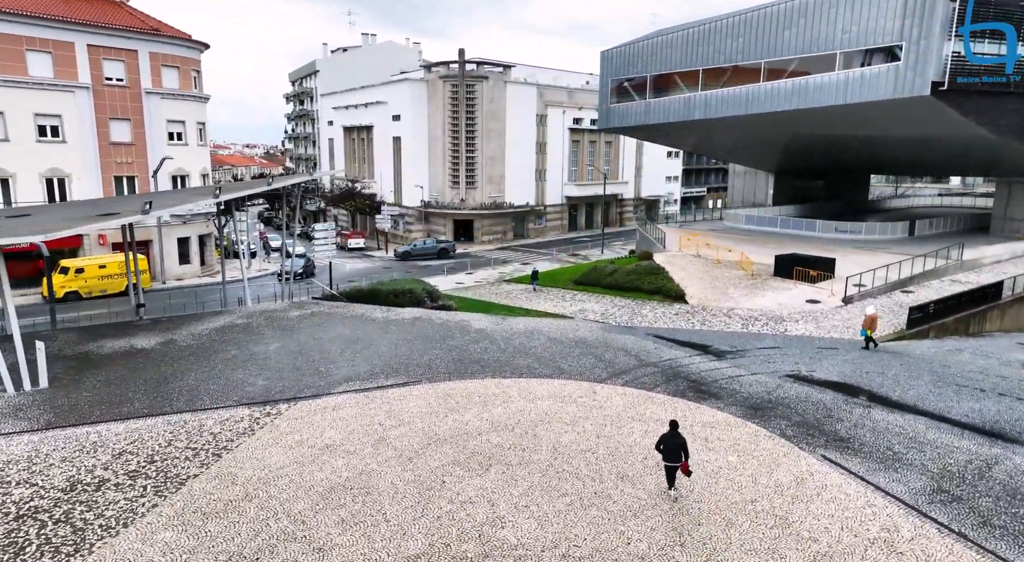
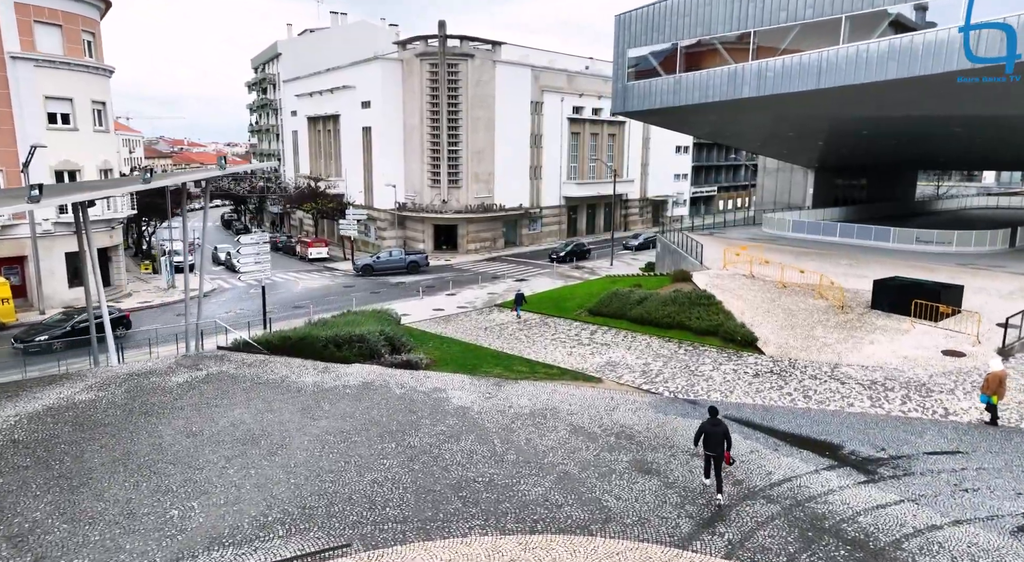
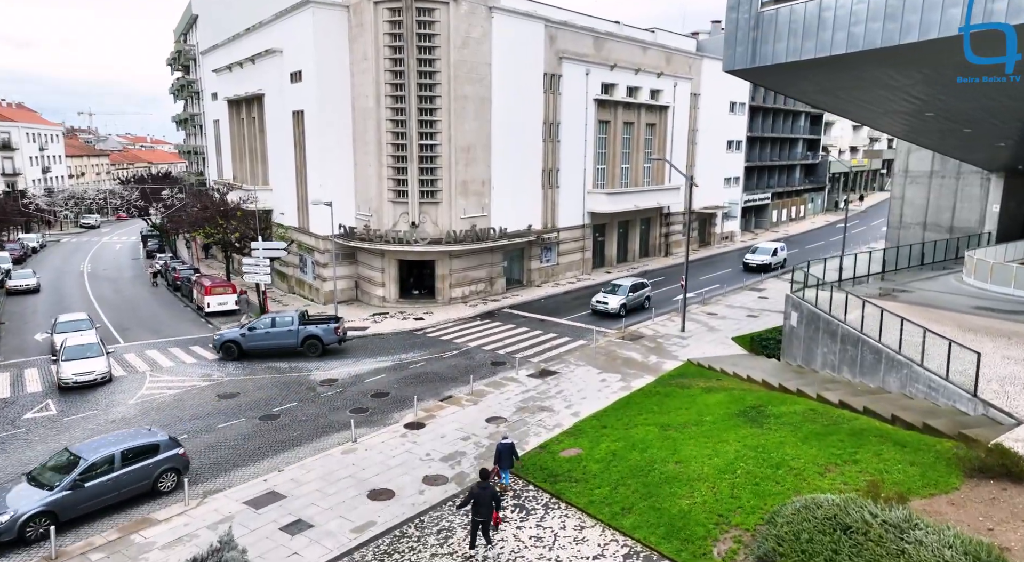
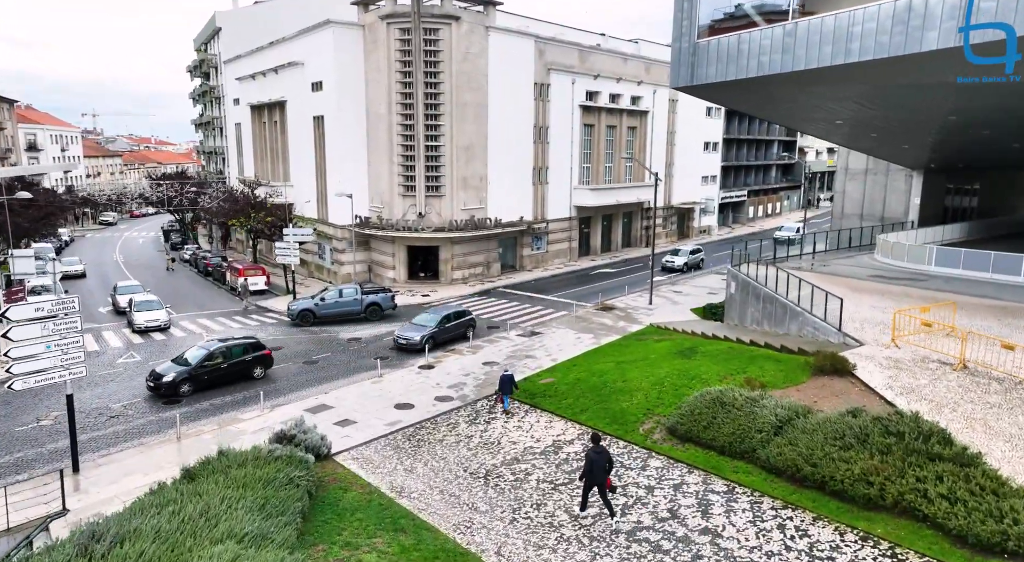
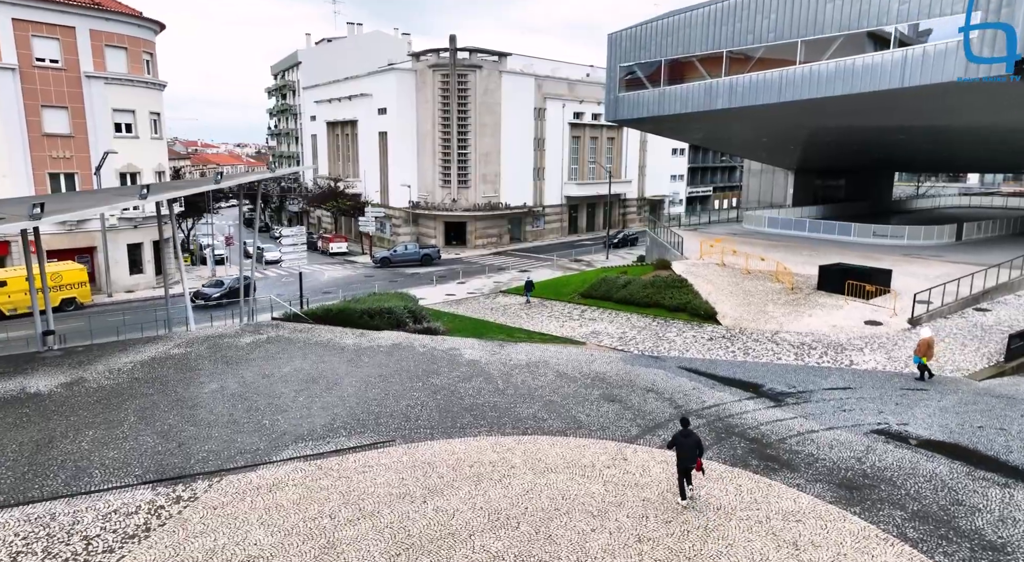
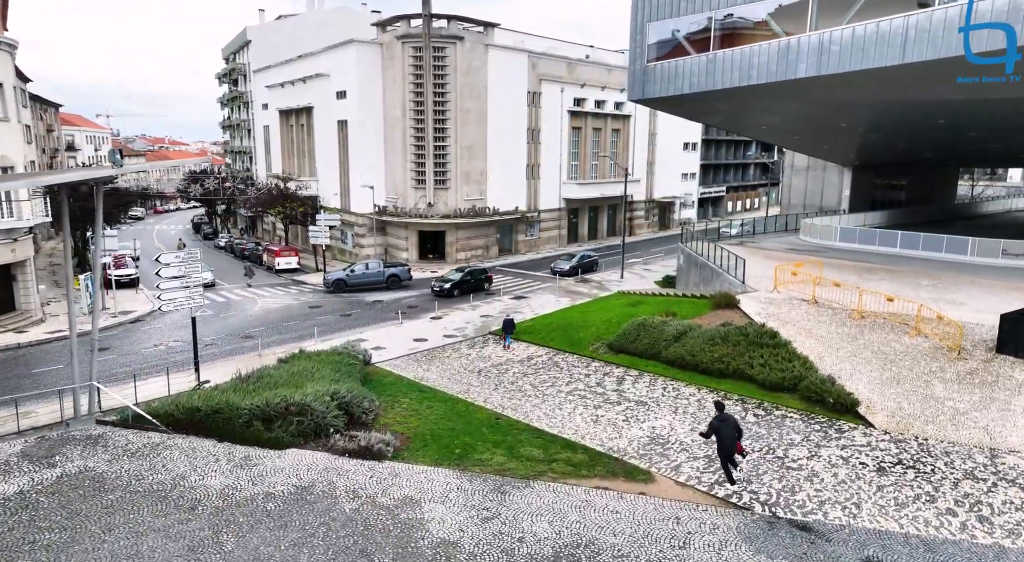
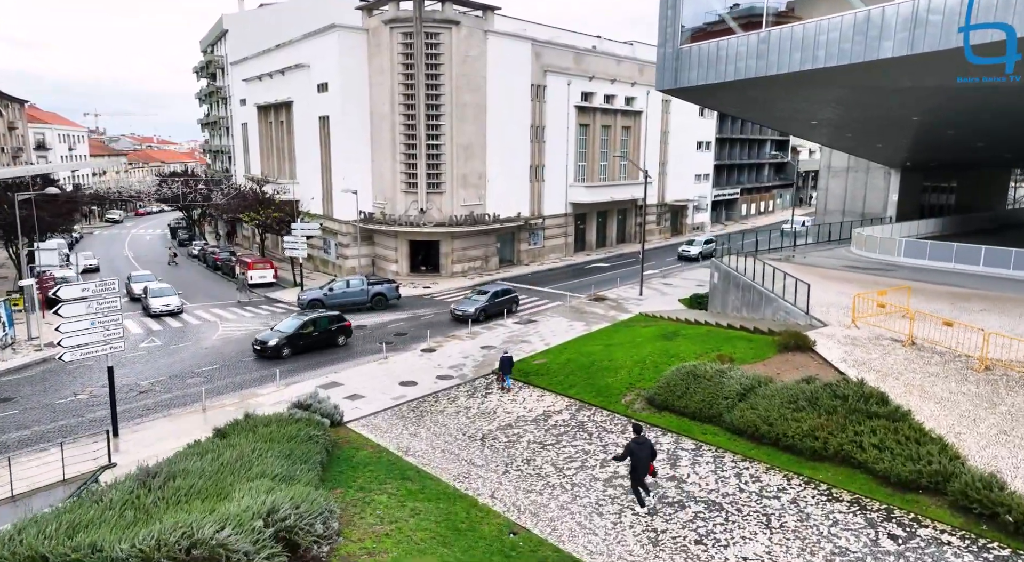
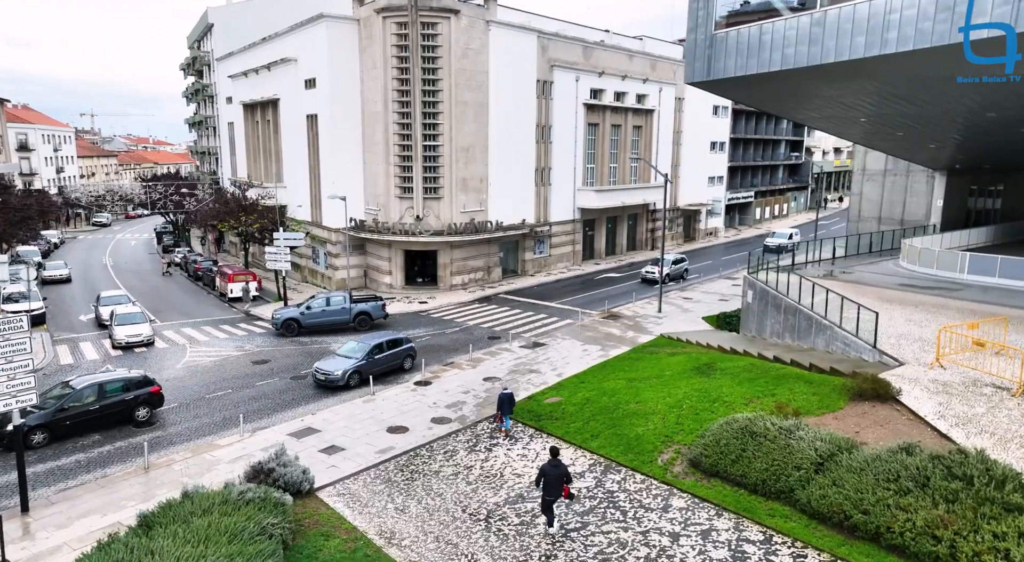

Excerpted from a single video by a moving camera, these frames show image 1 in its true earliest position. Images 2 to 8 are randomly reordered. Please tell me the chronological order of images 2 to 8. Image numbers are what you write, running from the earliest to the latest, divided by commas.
5, 2, 6, 7, 4, 8, 3
